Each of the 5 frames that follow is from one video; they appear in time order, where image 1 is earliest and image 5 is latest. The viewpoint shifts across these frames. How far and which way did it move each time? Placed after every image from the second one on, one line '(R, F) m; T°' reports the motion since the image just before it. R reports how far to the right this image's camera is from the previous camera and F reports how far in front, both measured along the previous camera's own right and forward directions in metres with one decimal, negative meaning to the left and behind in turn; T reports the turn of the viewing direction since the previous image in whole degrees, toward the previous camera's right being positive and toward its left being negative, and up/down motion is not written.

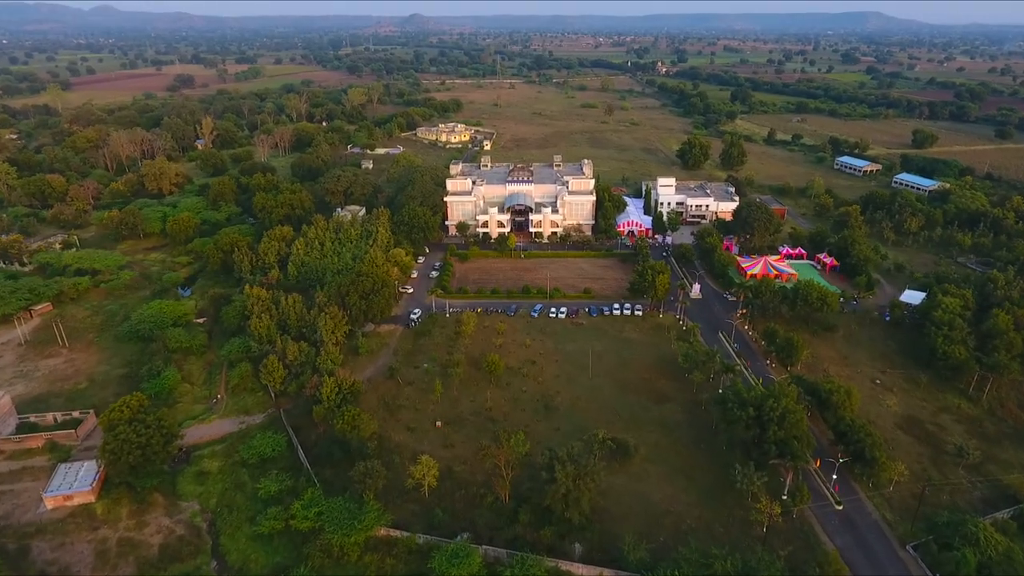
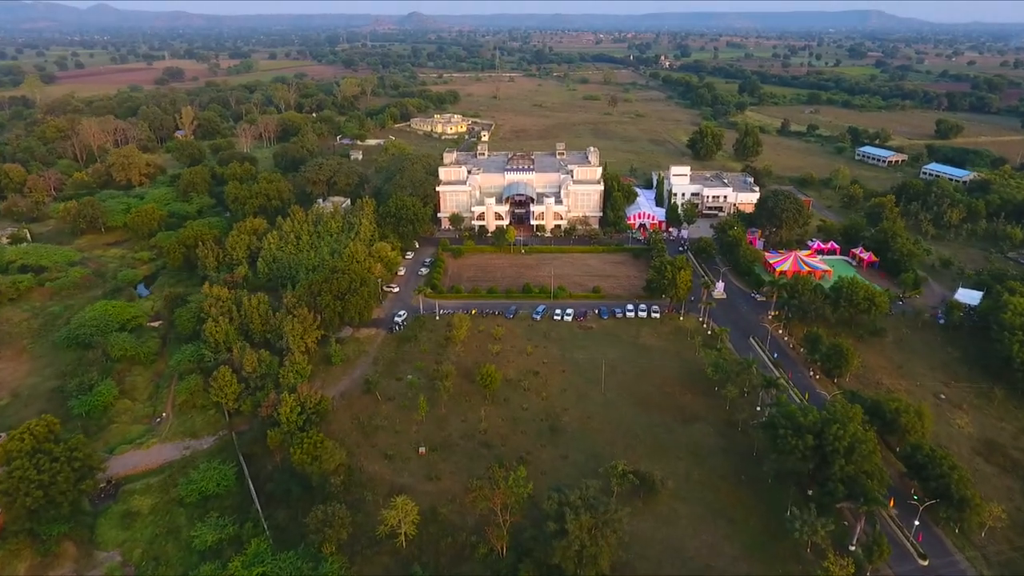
(0.0, +7.1) m; 0°
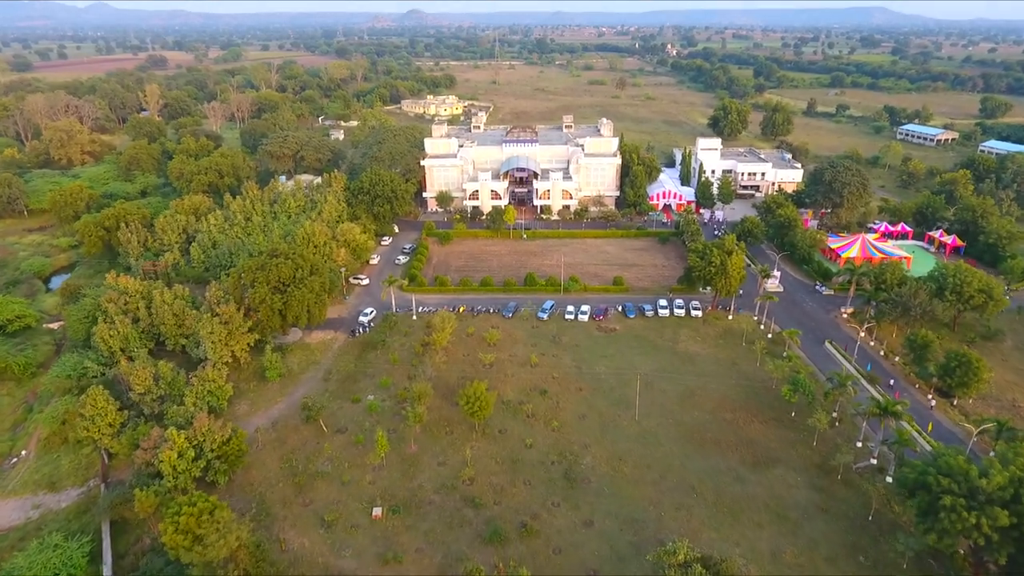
(+0.1, +11.2) m; 0°
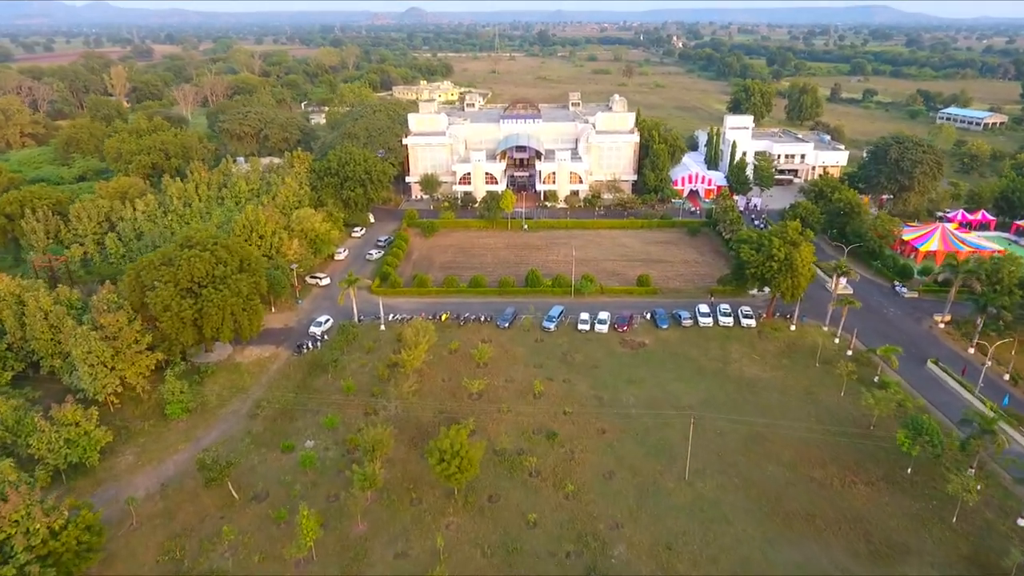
(+0.2, +8.8) m; 0°
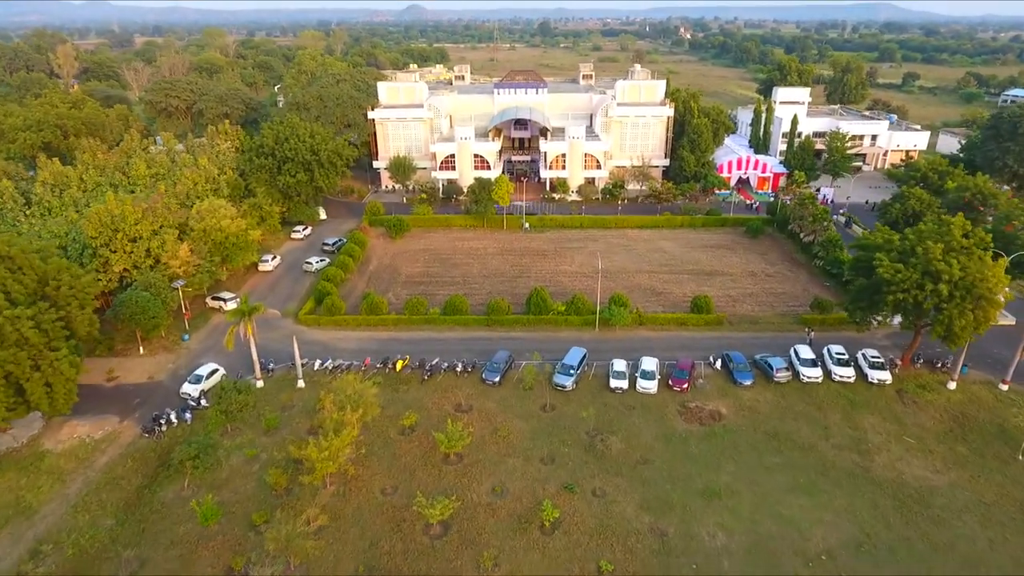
(+0.2, +10.9) m; 0°
